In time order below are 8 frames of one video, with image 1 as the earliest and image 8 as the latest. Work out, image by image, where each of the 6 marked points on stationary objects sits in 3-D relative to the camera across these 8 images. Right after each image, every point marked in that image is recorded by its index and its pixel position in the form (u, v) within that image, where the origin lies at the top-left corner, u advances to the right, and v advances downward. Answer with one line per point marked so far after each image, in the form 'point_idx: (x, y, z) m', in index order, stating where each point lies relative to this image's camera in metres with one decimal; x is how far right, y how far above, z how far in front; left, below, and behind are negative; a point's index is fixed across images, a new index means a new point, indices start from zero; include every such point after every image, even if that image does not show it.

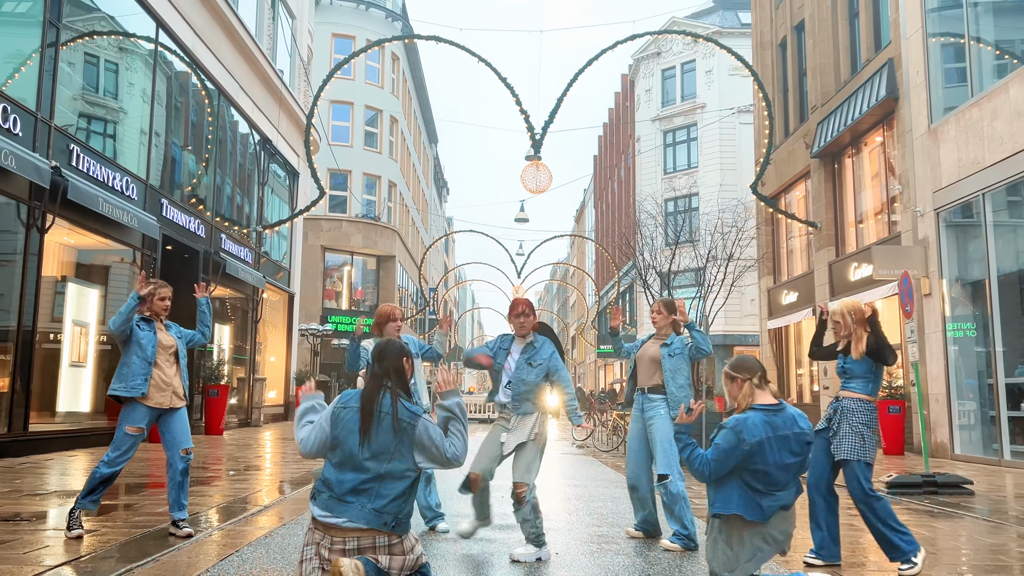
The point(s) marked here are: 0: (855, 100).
0: (+4.0, +2.3, +15.1) m
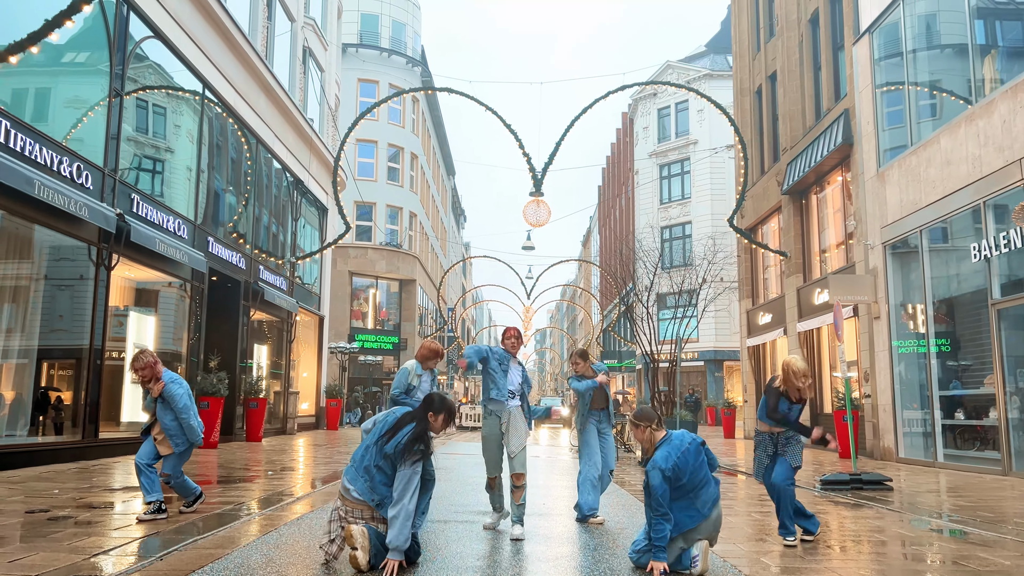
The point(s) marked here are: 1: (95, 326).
0: (+4.1, +2.0, +17.0) m
1: (-4.9, -0.4, +15.1) m
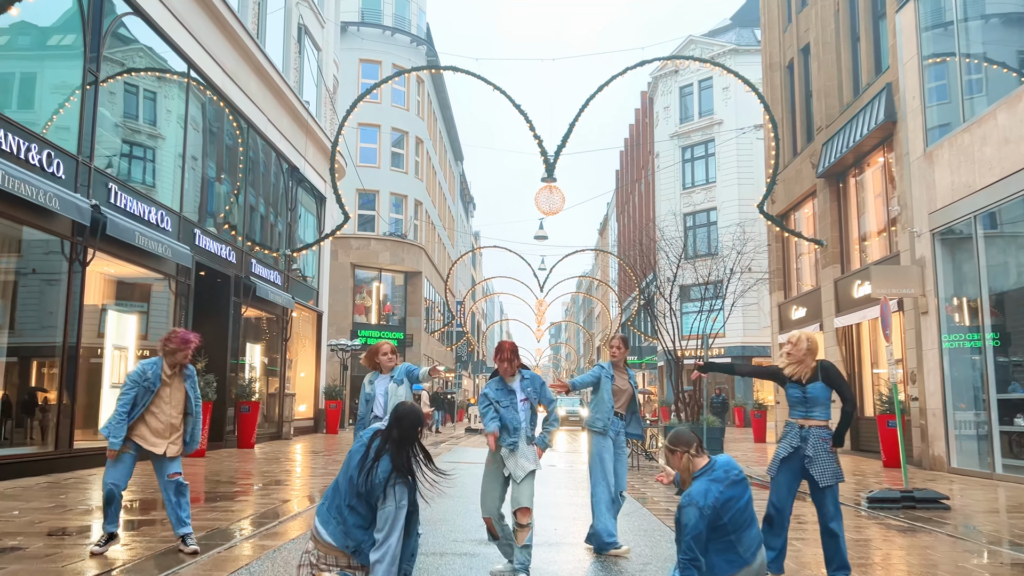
0: (+4.2, +2.1, +15.6) m
1: (-4.8, -0.4, +13.9) m
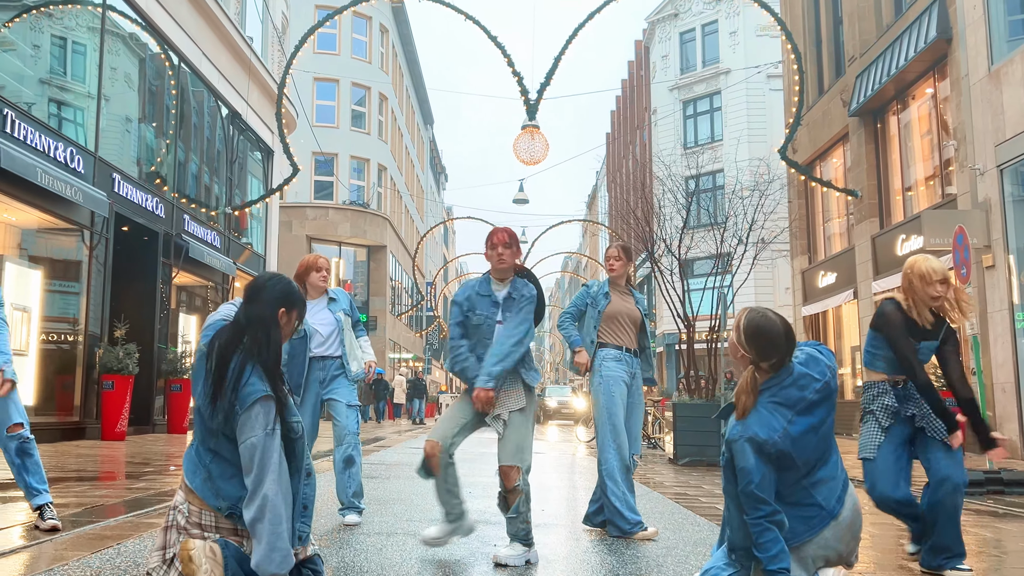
0: (+4.0, +2.5, +13.3) m
1: (-5.0, 0.0, +11.3) m
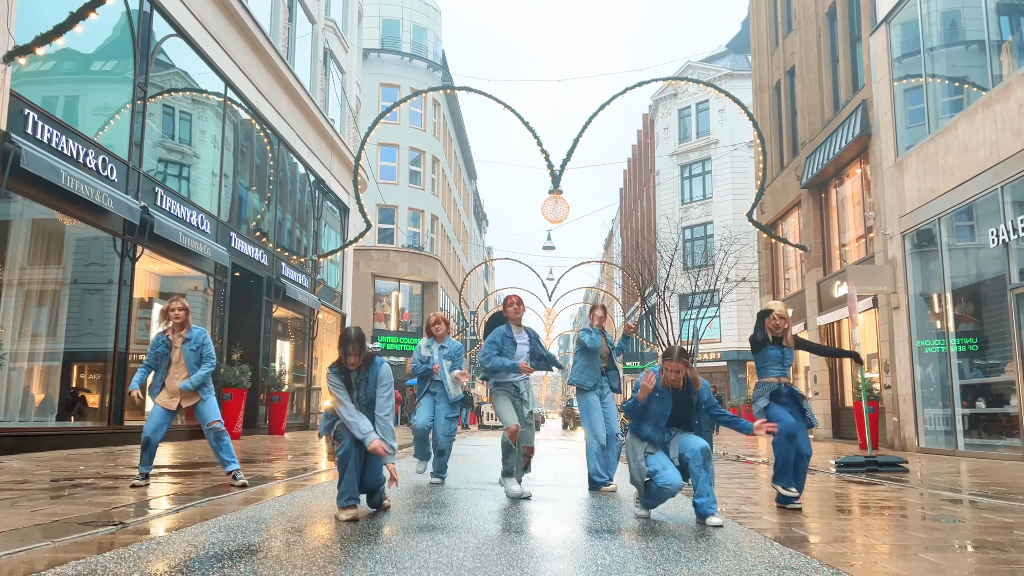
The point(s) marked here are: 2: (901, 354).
0: (+4.3, +2.0, +16.9) m
1: (-4.7, -0.4, +15.2) m
2: (+4.6, -0.8, +15.2) m
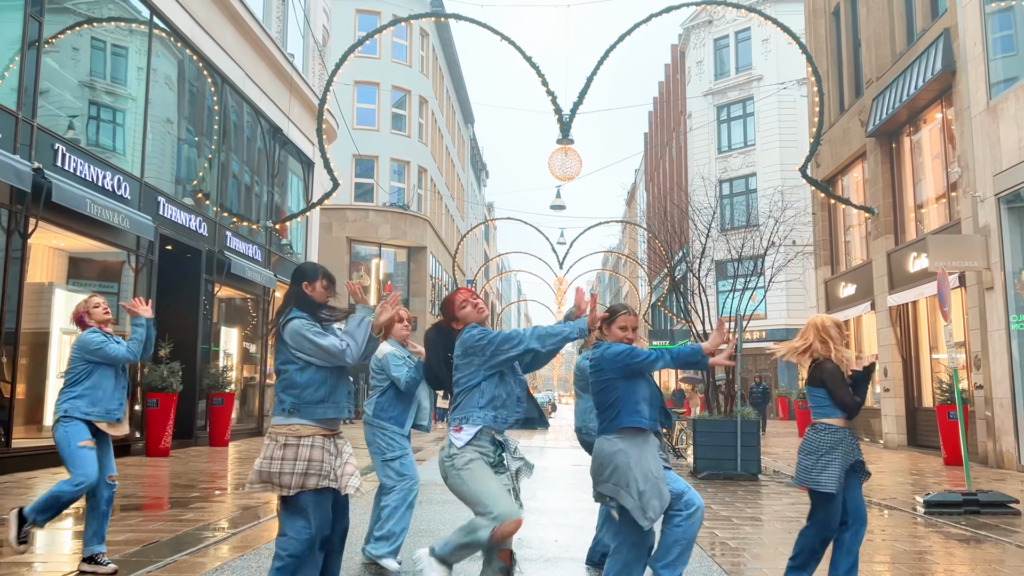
0: (+4.3, +2.3, +13.4) m
1: (-4.8, -0.2, +12.1) m
2: (+4.6, -0.6, +11.9) m
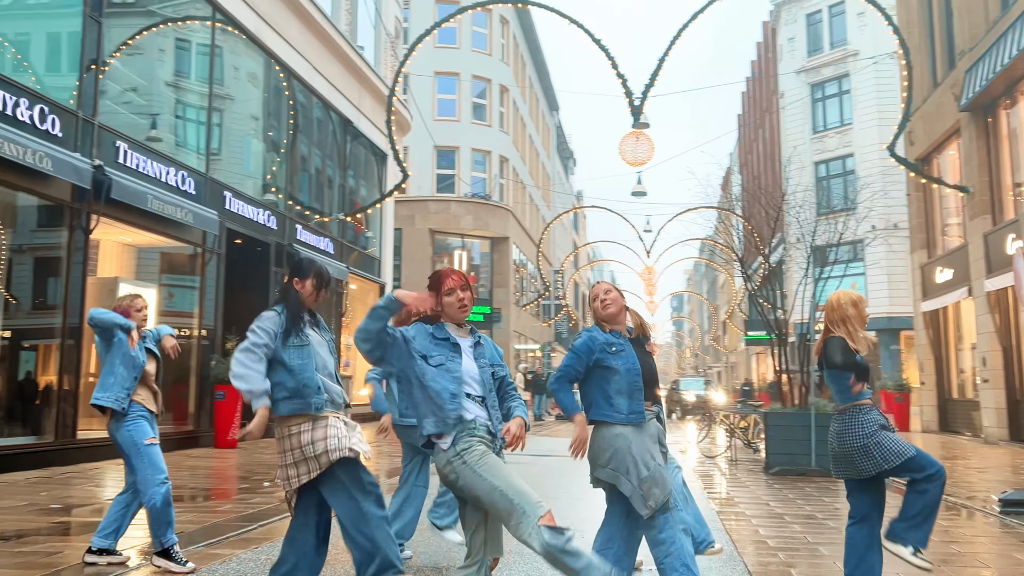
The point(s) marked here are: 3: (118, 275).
0: (+4.8, +2.5, +12.5) m
1: (-4.3, -0.2, +12.3) m
2: (+5.0, -0.4, +10.9) m
3: (-4.1, +0.1, +13.1) m
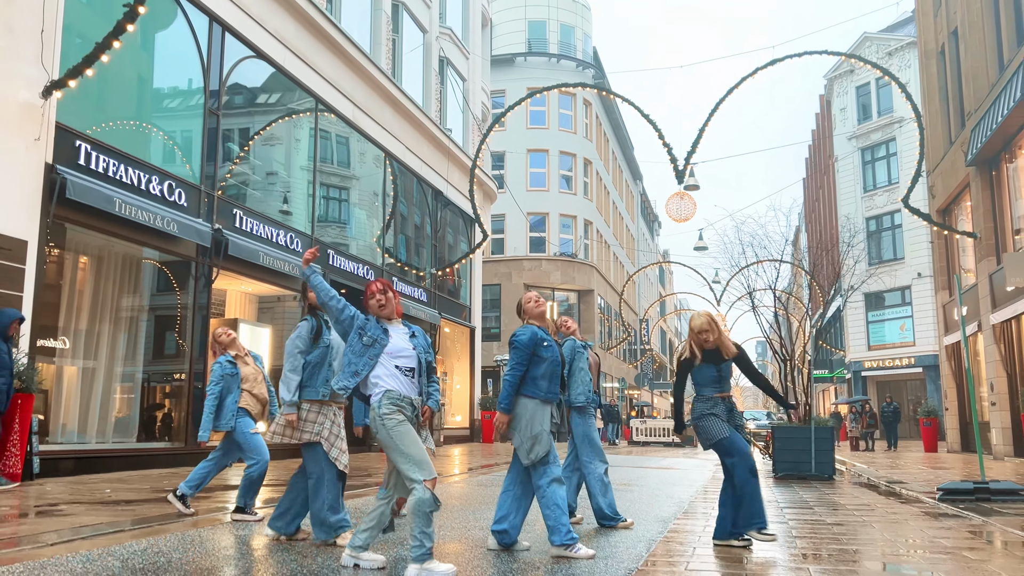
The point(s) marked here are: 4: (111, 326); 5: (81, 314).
0: (+5.3, +2.2, +14.4) m
1: (-3.7, -0.7, +15.6) m
2: (+5.2, -0.7, +12.7) m
3: (-3.4, -0.4, +16.4) m
4: (-4.7, -0.4, +14.5) m
5: (-4.8, -0.3, +13.9) m
